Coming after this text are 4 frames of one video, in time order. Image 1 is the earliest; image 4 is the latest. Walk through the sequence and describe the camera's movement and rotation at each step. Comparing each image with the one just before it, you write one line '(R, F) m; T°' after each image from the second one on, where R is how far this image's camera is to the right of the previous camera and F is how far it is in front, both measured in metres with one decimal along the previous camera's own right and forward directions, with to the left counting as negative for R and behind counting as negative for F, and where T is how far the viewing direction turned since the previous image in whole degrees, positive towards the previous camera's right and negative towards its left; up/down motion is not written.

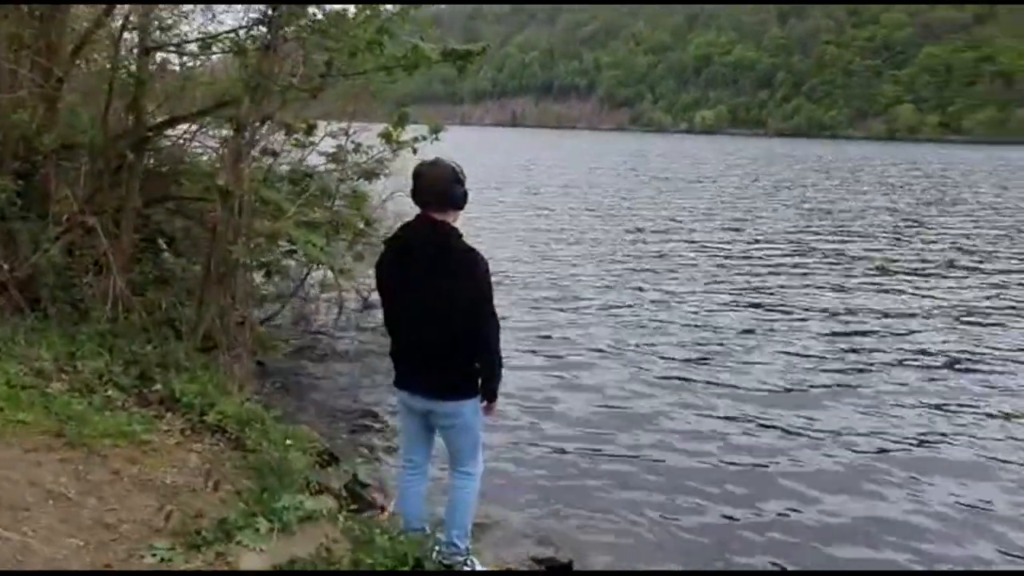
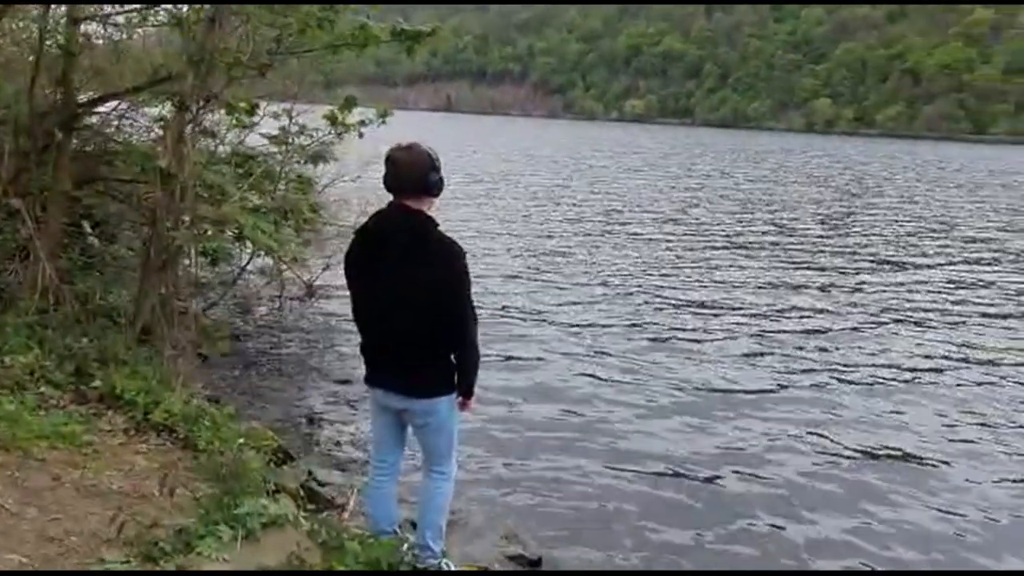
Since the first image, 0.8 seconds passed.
(-0.3, +0.2) m; +5°
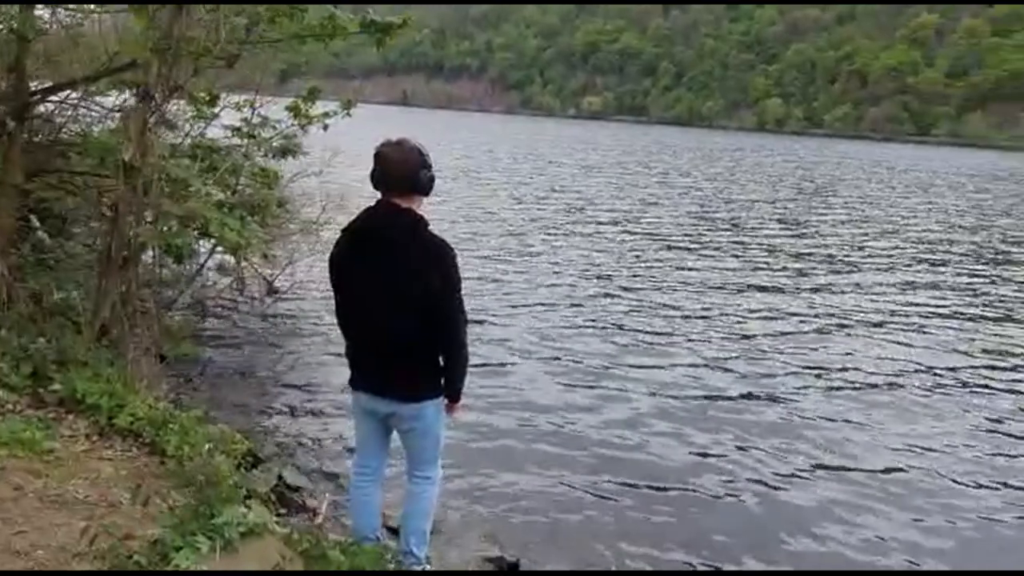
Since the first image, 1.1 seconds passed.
(+1.2, +0.4) m; -13°
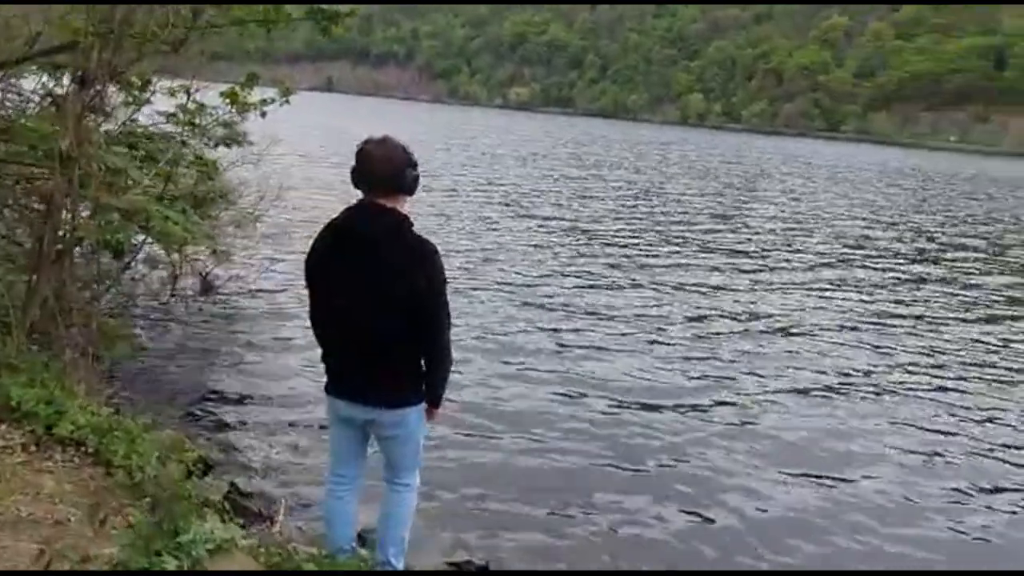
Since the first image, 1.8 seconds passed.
(-0.4, +0.1) m; +5°
